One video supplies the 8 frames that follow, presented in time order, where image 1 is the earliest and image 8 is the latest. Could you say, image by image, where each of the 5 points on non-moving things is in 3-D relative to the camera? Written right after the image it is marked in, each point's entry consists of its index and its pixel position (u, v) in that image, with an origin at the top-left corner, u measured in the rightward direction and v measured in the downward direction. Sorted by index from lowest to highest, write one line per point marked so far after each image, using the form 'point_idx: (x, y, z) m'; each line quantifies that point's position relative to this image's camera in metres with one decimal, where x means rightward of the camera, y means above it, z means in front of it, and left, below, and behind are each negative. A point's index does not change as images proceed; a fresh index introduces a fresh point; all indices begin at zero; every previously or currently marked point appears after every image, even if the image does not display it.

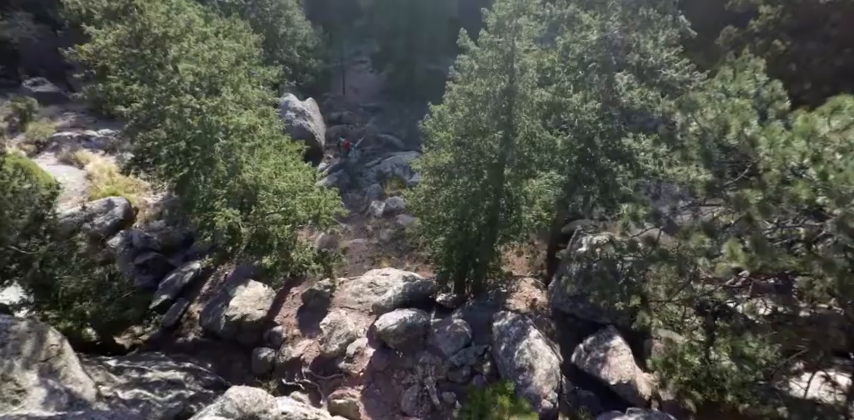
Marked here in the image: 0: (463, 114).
0: (+1.1, +2.8, +15.5) m
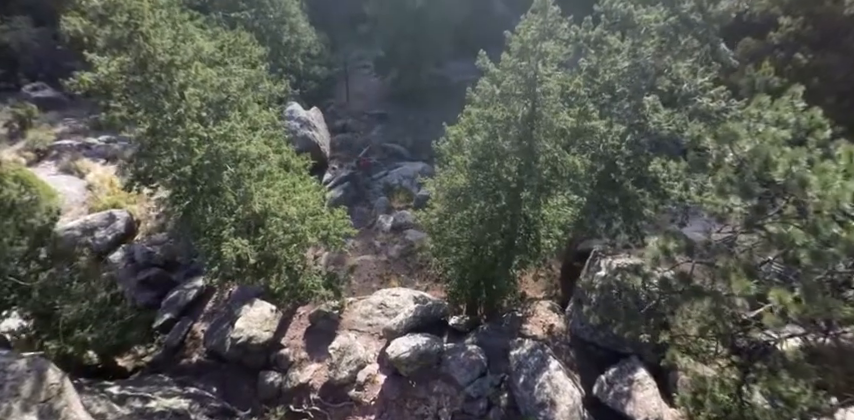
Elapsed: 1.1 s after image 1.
0: (+1.6, +2.0, +14.9) m
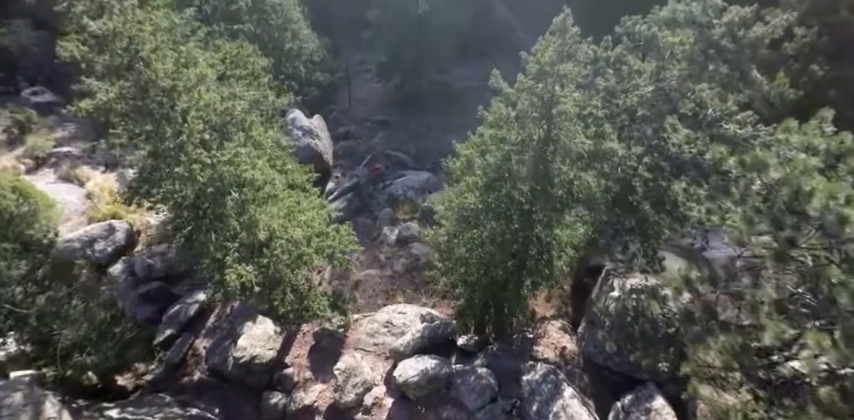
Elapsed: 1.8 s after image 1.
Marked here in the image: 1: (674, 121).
0: (+1.9, +1.4, +14.4) m
1: (+6.3, +2.3, +13.3) m
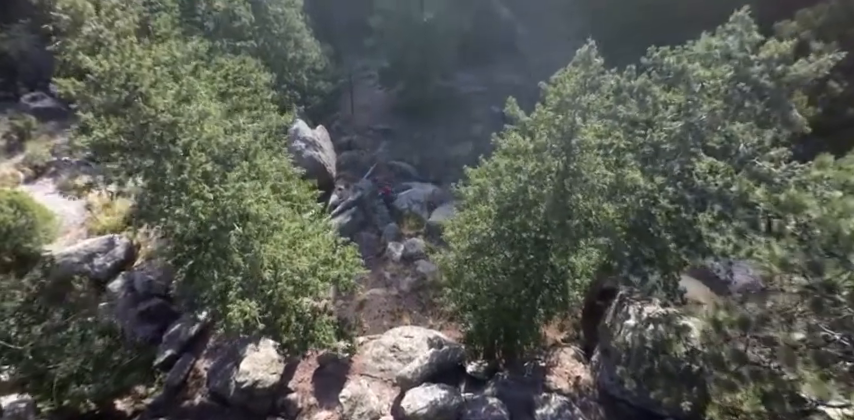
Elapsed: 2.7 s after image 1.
0: (+2.2, +0.6, +13.8) m
1: (+6.7, +1.5, +12.7) m
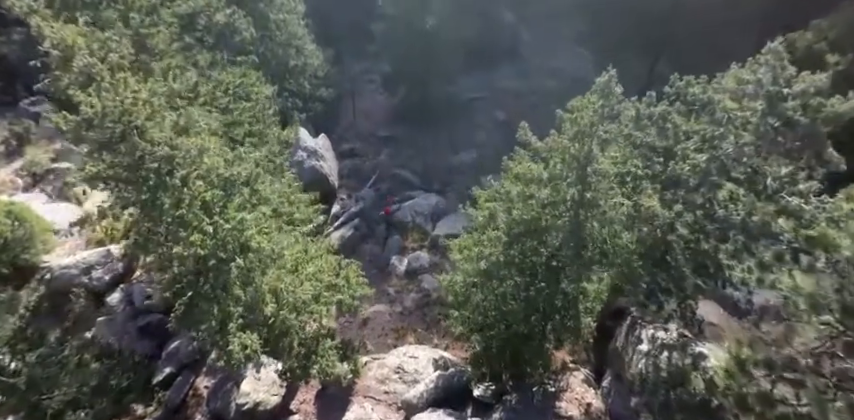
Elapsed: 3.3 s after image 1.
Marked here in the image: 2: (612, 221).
0: (+2.4, -0.1, +13.3) m
1: (+6.9, +0.8, +12.2) m
2: (+4.6, -0.2, +12.9) m
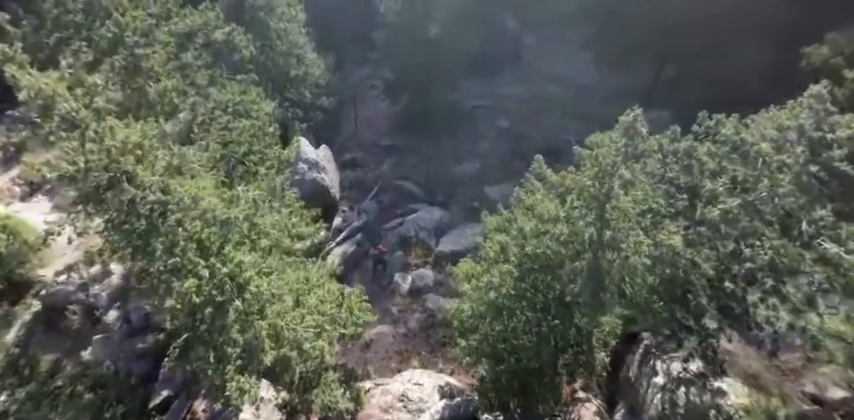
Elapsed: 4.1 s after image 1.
0: (+2.6, -0.9, +12.6) m
1: (+7.1, -0.1, +11.5) m
2: (+4.8, -1.0, +12.2) m
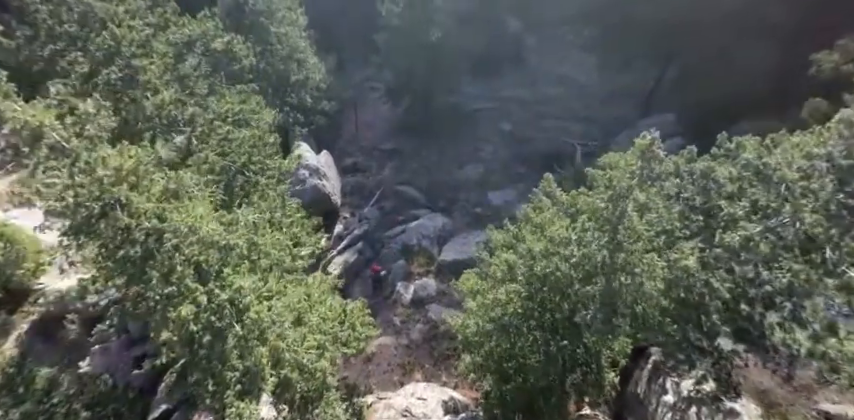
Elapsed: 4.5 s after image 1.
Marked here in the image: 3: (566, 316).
0: (+2.7, -1.4, +12.2) m
1: (+7.2, -0.5, +11.2) m
2: (+4.9, -1.4, +11.8) m
3: (+3.4, -2.6, +12.5) m
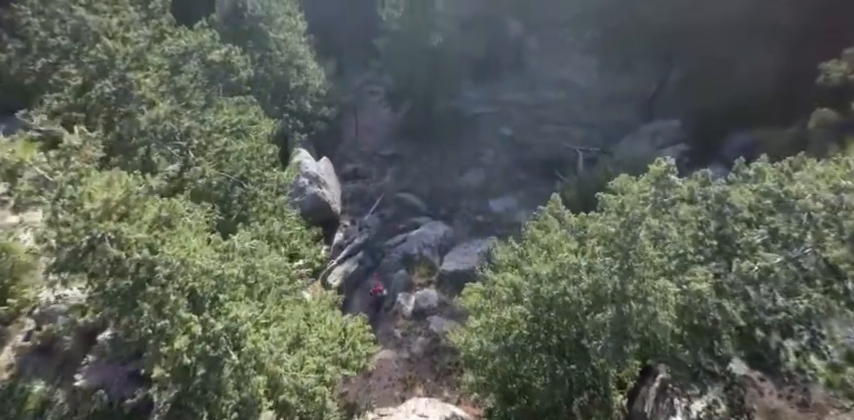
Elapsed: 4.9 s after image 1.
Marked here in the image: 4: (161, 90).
0: (+2.7, -1.8, +11.9) m
1: (+7.2, -1.0, +10.8) m
2: (+5.0, -1.9, +11.5) m
3: (+3.5, -3.1, +12.1) m
4: (-8.5, +4.0, +16.8) m
